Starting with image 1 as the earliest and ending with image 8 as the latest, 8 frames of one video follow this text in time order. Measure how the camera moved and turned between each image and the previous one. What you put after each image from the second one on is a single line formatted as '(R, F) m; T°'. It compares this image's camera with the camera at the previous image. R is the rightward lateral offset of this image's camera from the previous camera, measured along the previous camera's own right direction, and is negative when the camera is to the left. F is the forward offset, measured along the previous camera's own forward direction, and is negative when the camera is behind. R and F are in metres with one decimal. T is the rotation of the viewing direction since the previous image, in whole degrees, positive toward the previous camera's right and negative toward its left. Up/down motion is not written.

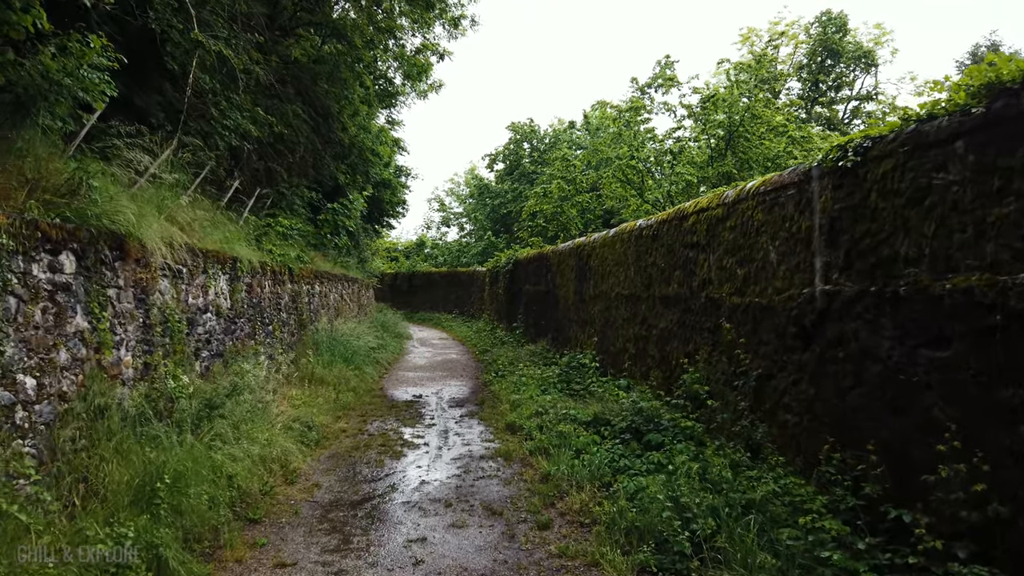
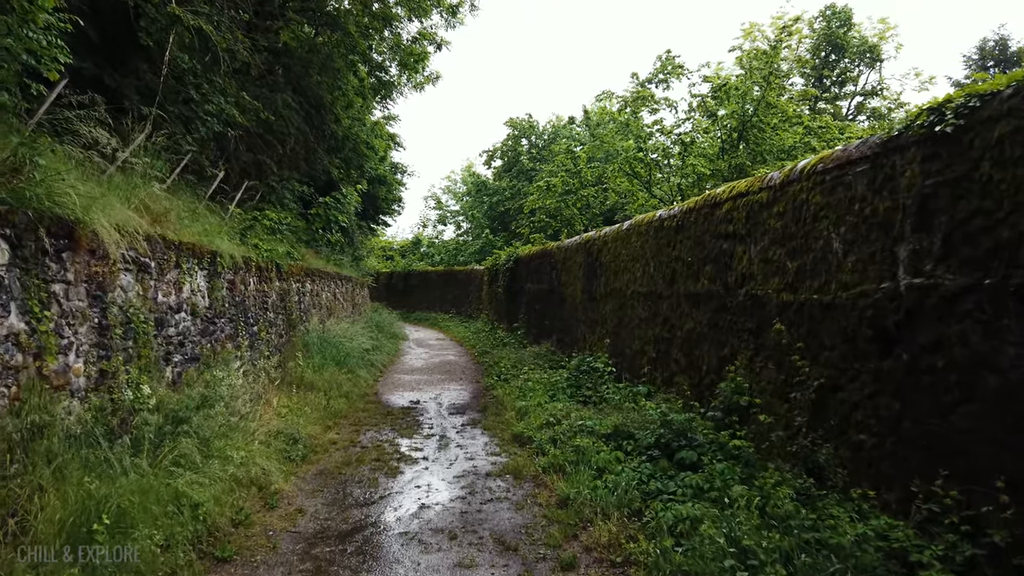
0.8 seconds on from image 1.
(-0.1, +0.5) m; 0°
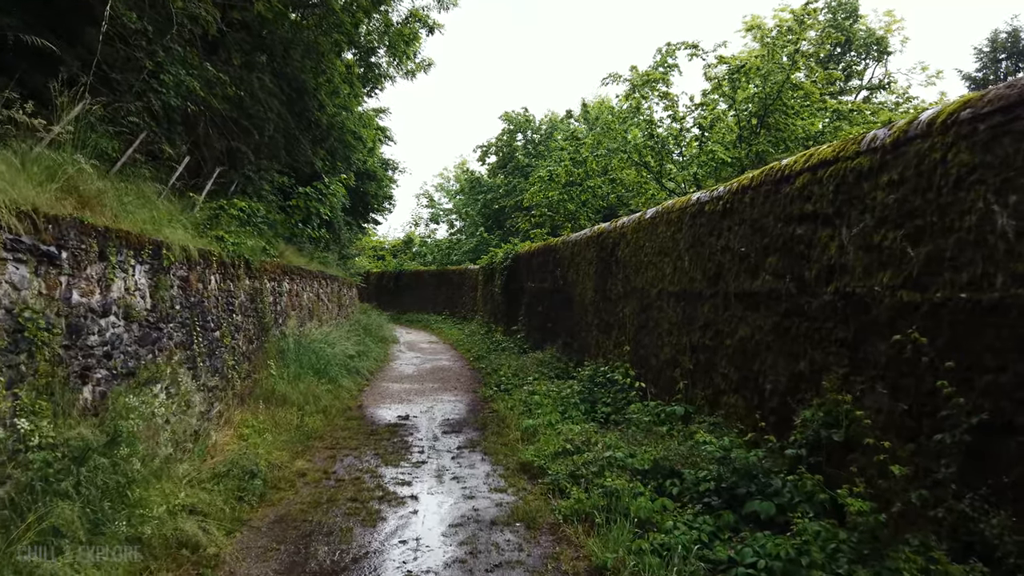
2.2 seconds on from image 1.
(-0.1, +0.9) m; +1°
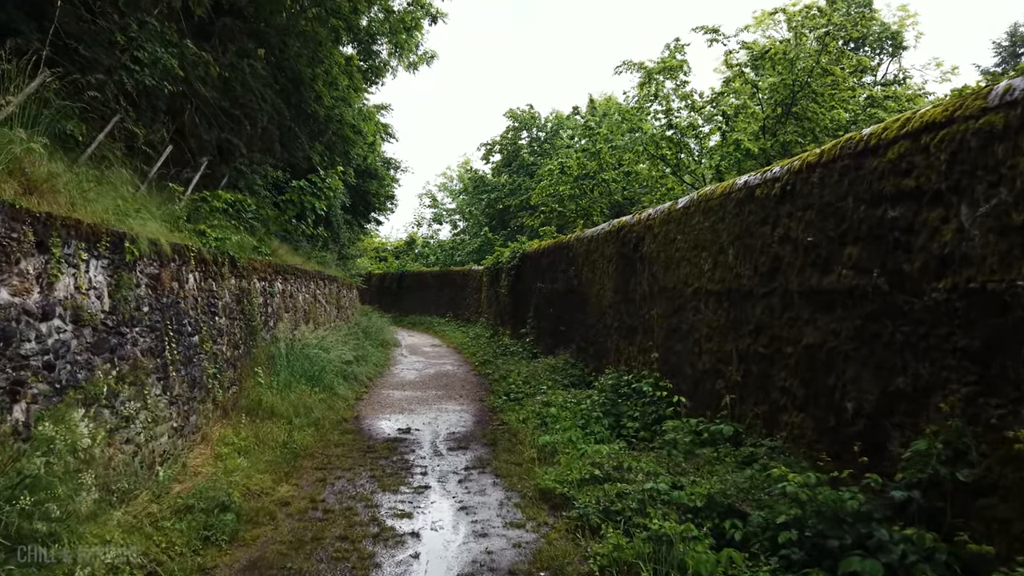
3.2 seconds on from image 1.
(-0.1, +0.6) m; 0°
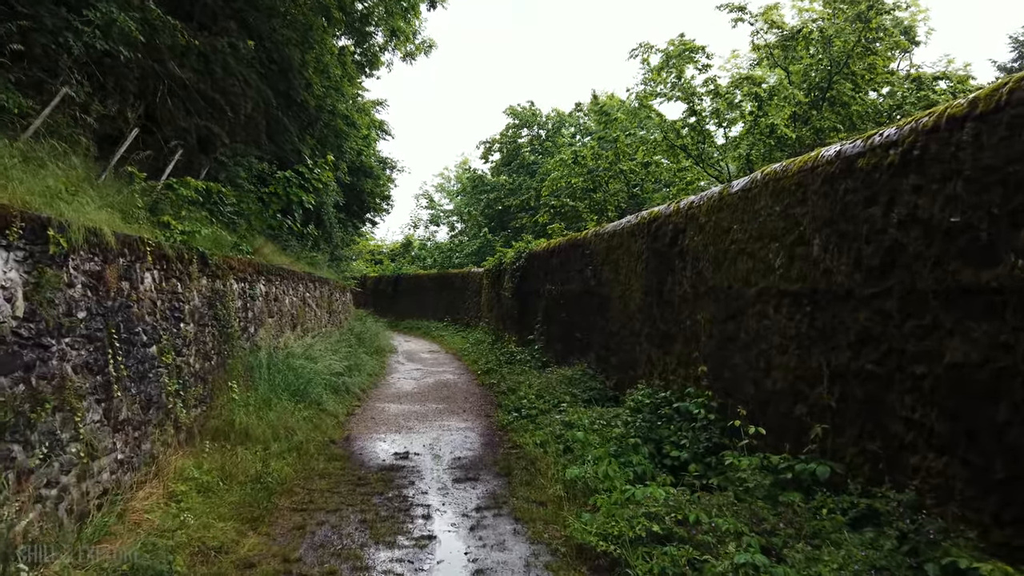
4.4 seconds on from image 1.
(-0.1, +0.8) m; 0°
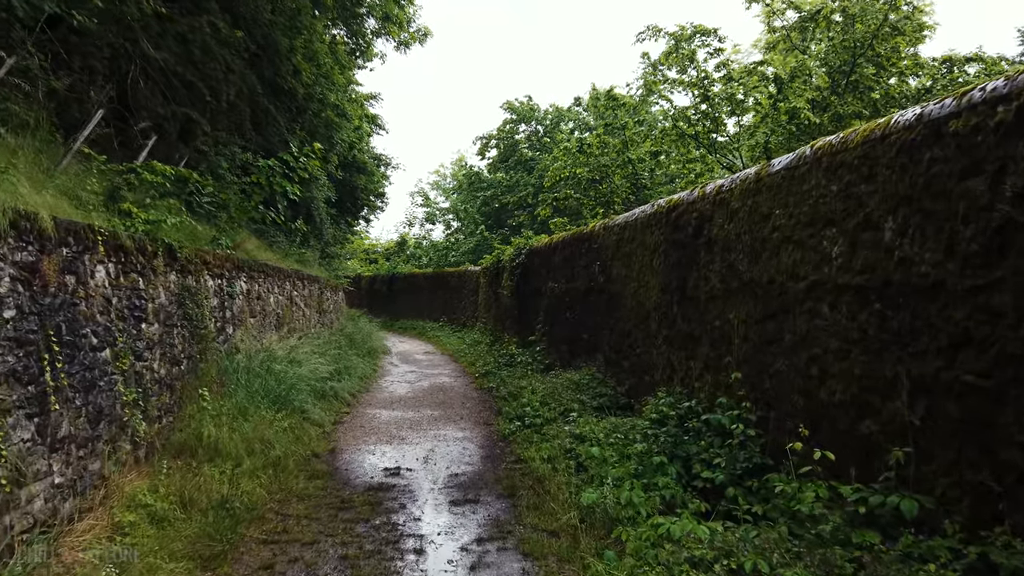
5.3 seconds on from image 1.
(0.0, +0.5) m; 0°
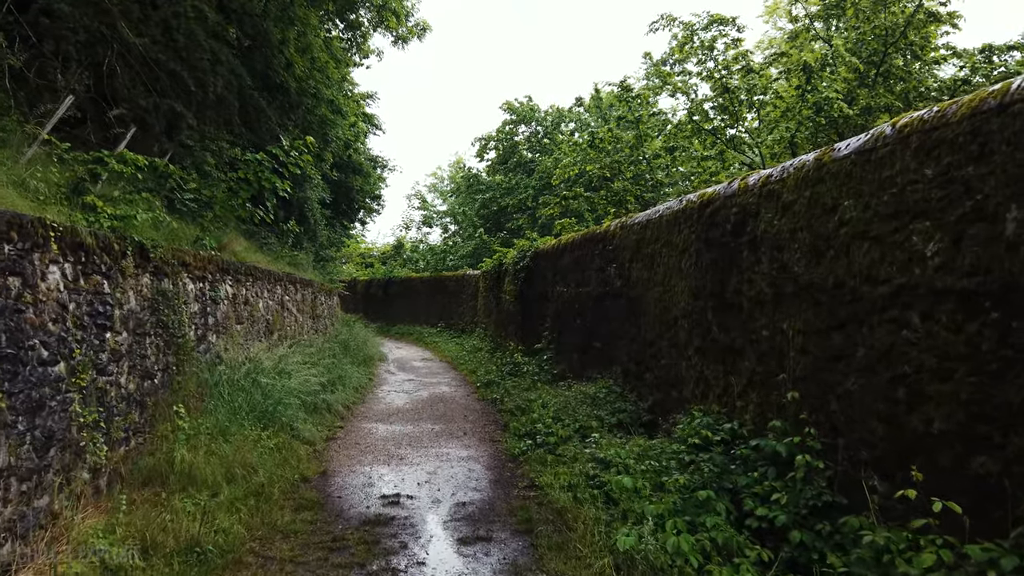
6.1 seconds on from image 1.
(-0.1, +0.5) m; 0°
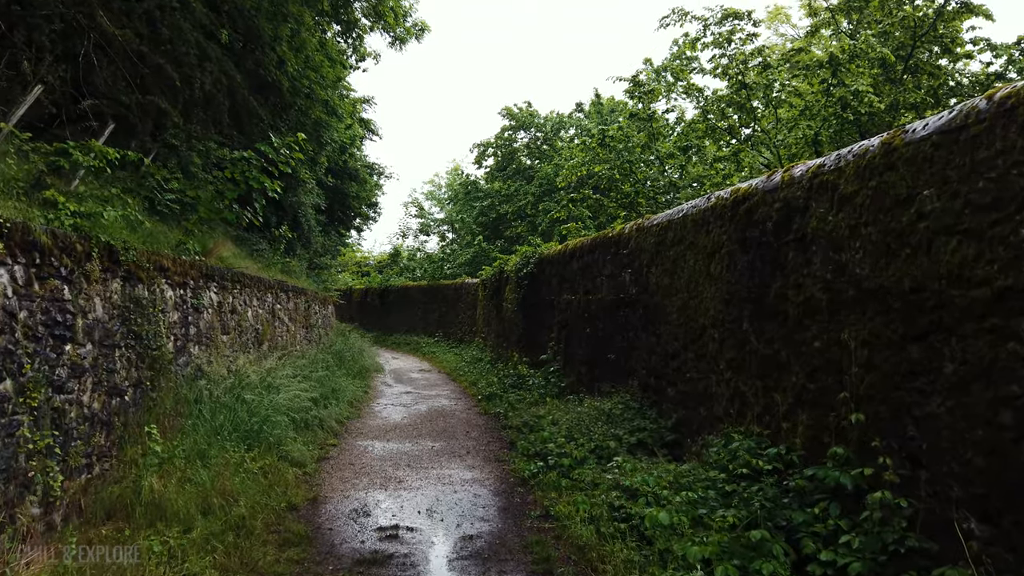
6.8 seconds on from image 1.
(-0.1, +0.4) m; 0°
